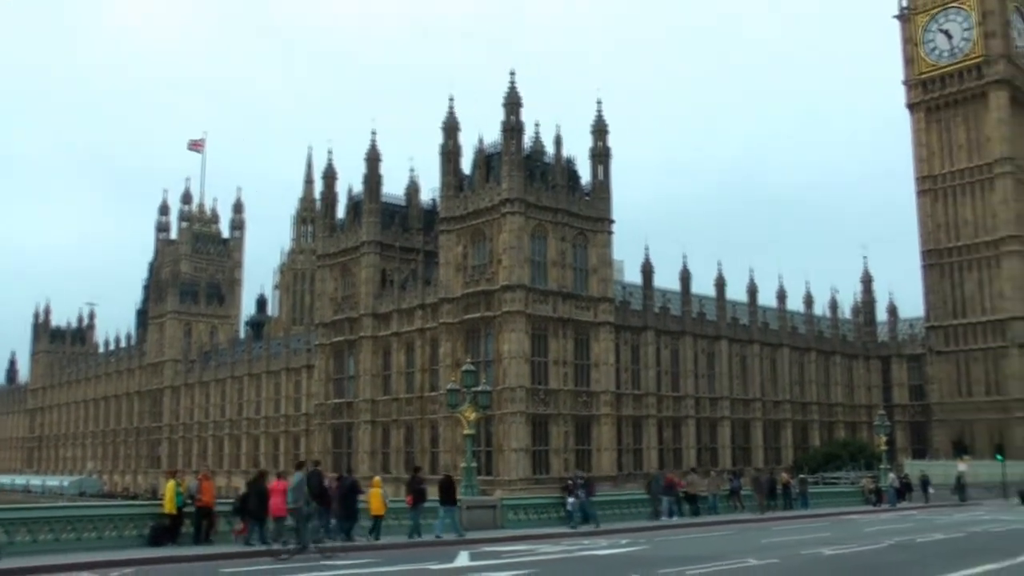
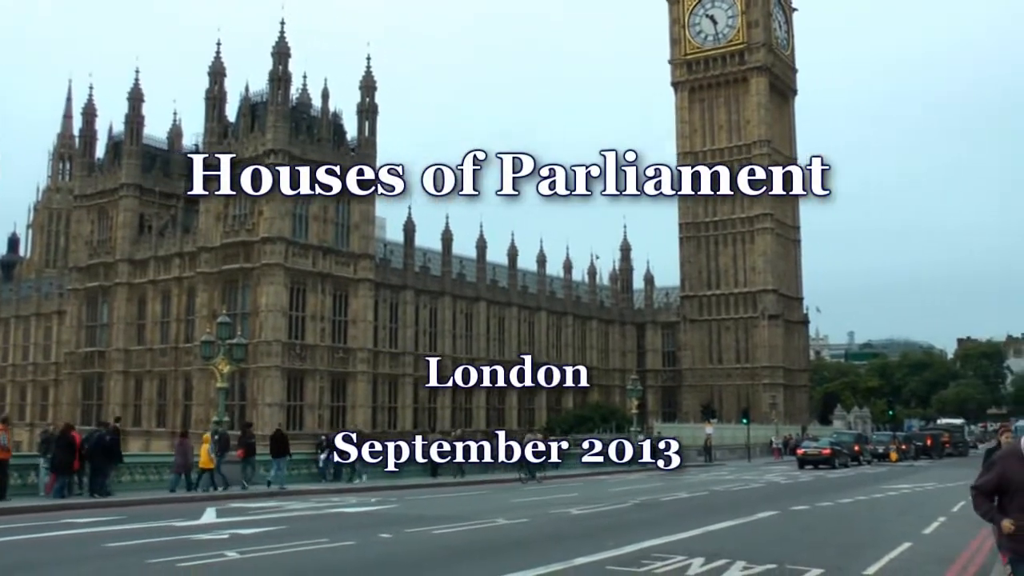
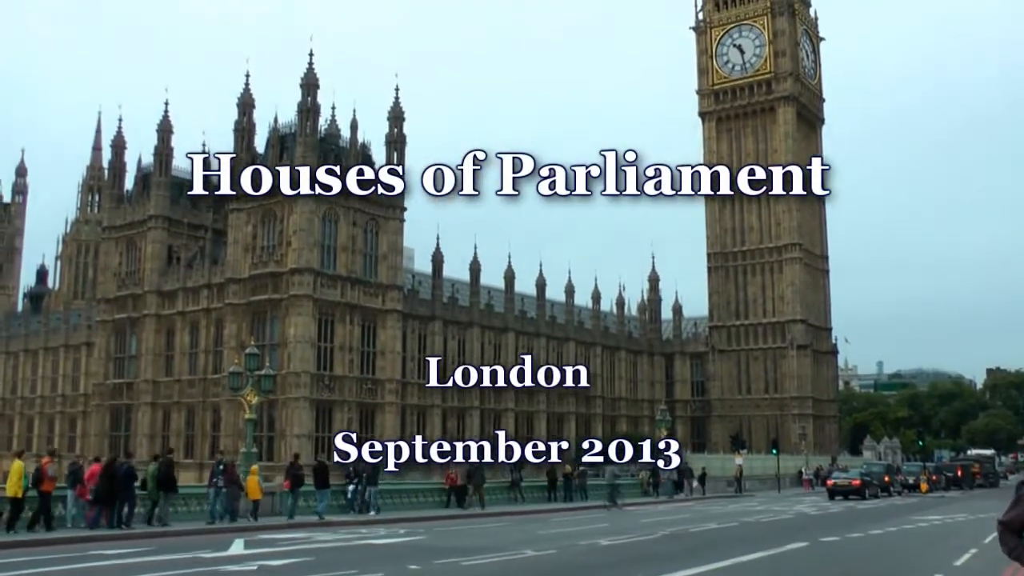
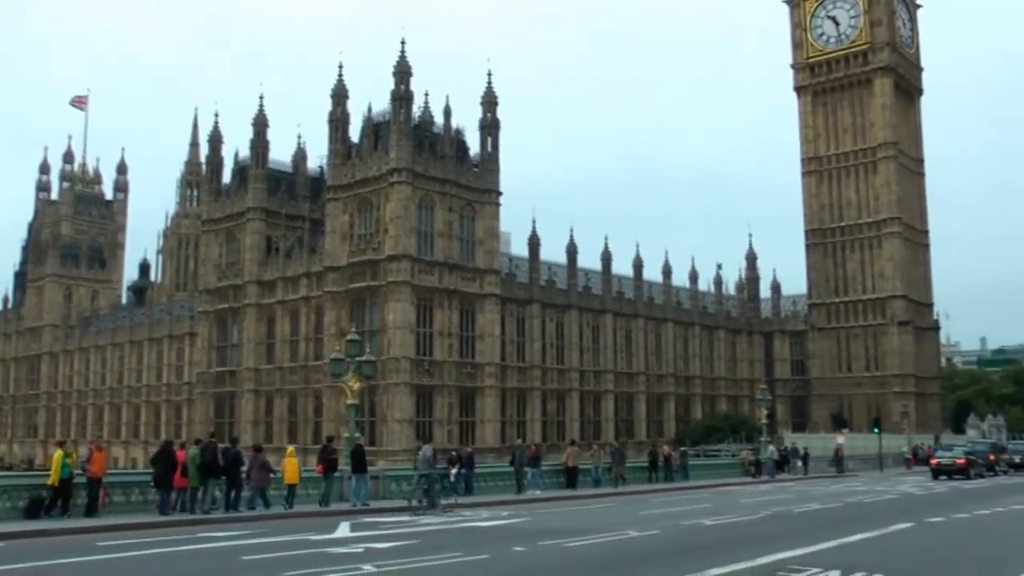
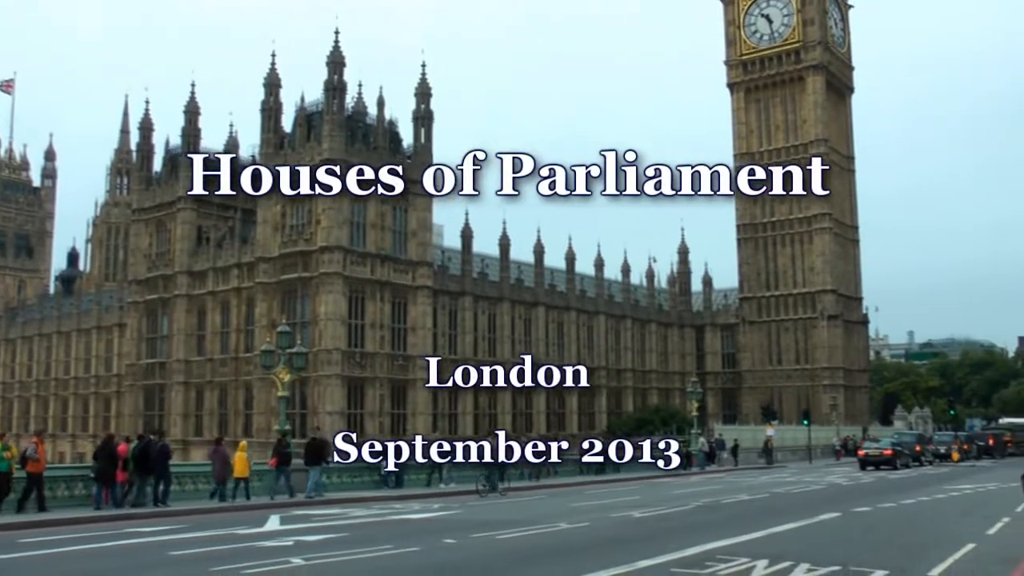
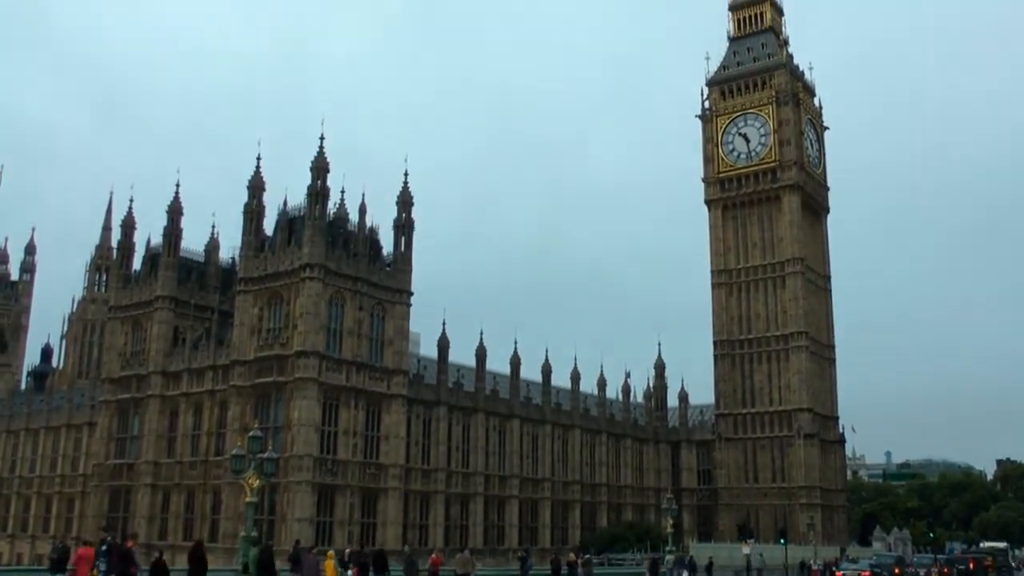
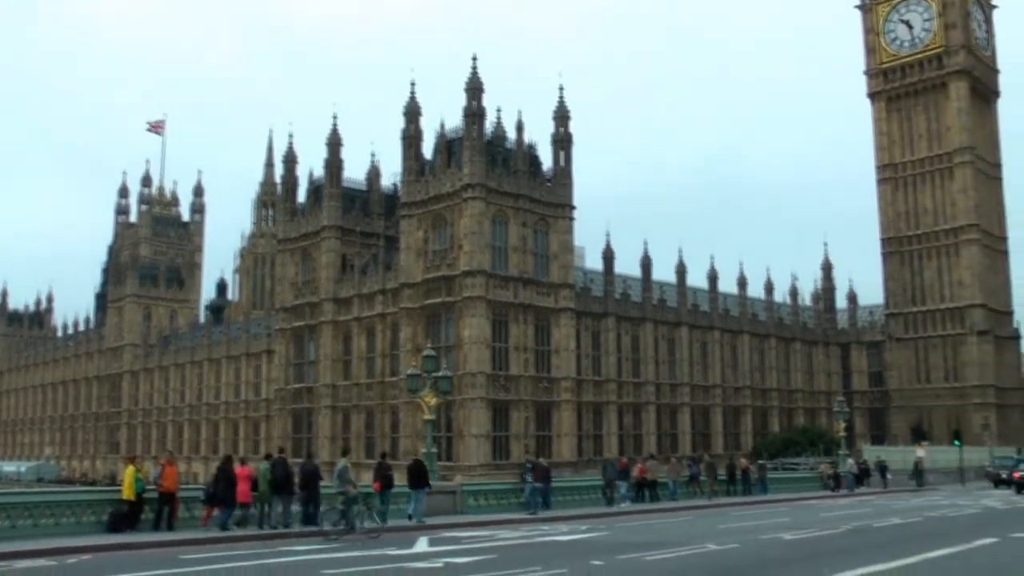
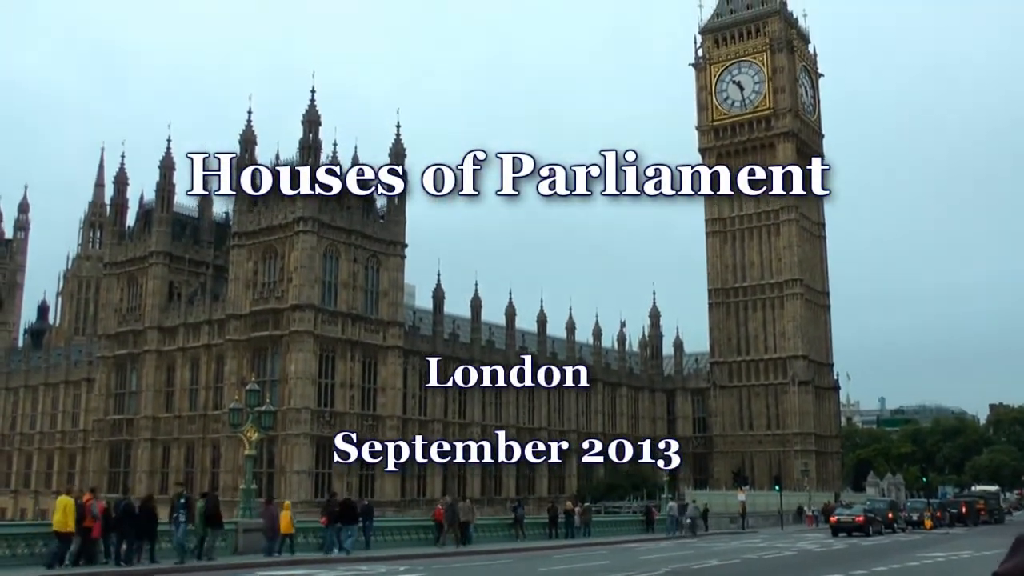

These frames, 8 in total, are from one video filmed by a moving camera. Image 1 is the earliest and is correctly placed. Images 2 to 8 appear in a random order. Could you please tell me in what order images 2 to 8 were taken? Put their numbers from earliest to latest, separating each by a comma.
7, 4, 5, 2, 3, 8, 6
